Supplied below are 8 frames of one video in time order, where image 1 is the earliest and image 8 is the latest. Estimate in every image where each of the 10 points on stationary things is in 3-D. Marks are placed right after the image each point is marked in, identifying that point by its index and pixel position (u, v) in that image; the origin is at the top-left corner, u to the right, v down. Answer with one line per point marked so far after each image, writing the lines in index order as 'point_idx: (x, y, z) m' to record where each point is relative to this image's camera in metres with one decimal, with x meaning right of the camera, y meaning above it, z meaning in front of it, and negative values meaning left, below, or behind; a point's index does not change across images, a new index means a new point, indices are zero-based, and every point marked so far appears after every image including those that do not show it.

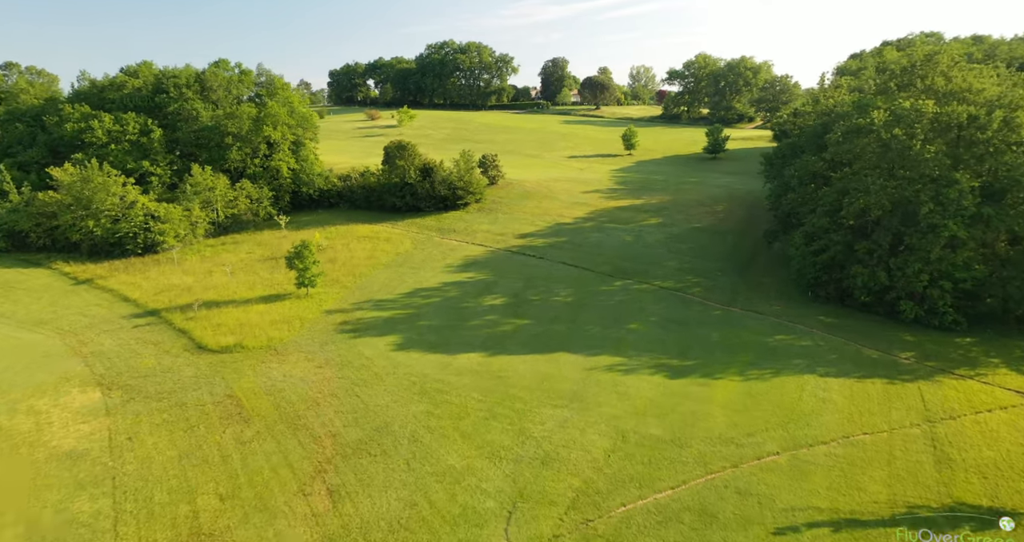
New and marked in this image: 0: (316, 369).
0: (-5.8, -2.9, +16.8) m
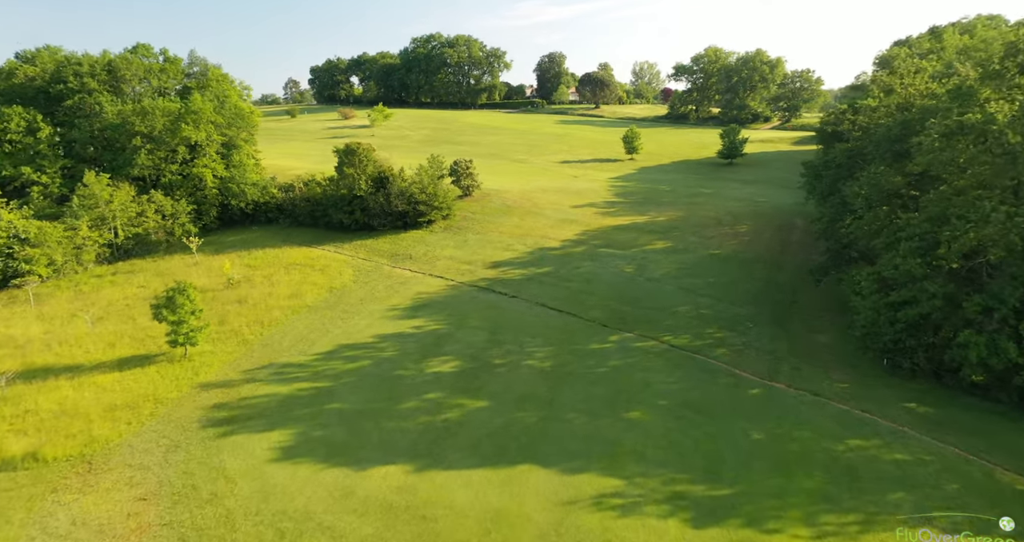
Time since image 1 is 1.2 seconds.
0: (-7.0, -4.4, +10.6) m
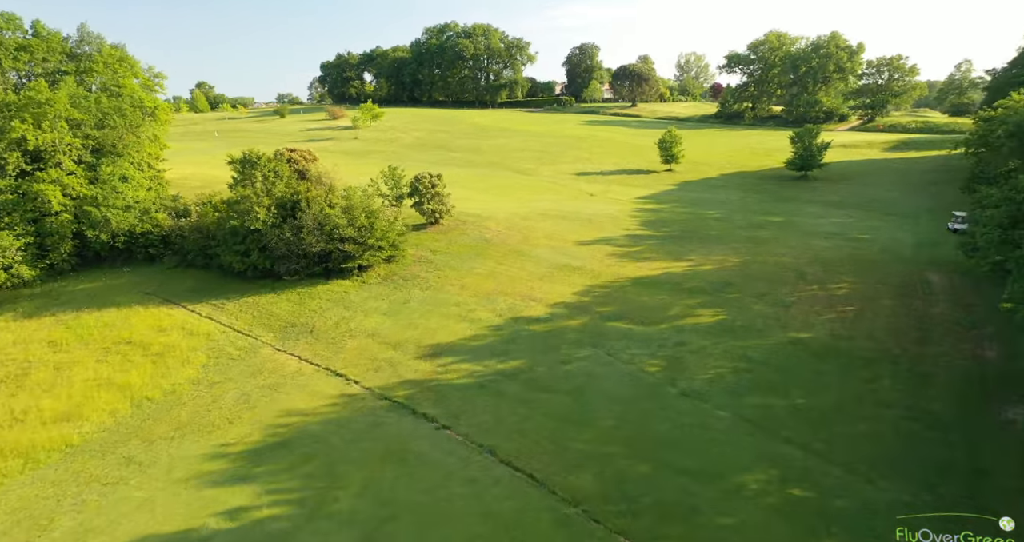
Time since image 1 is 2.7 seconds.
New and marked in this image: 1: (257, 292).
0: (-9.3, -6.5, +1.9) m
1: (-8.0, -0.7, +18.0) m
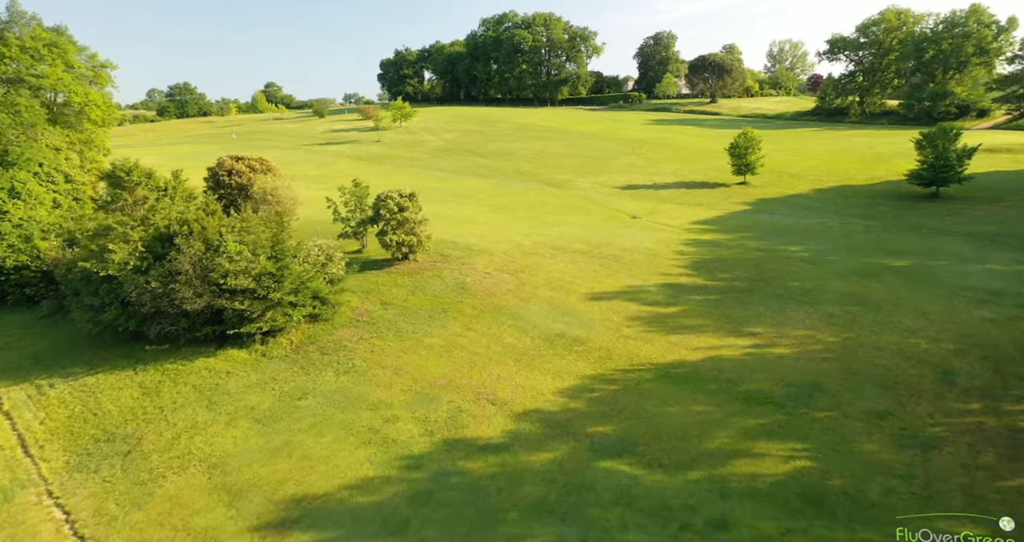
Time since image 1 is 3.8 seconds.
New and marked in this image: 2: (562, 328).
0: (-12.6, -8.0, -3.1) m
1: (-9.0, -2.1, +12.7) m
2: (+1.3, -1.4, +14.4) m
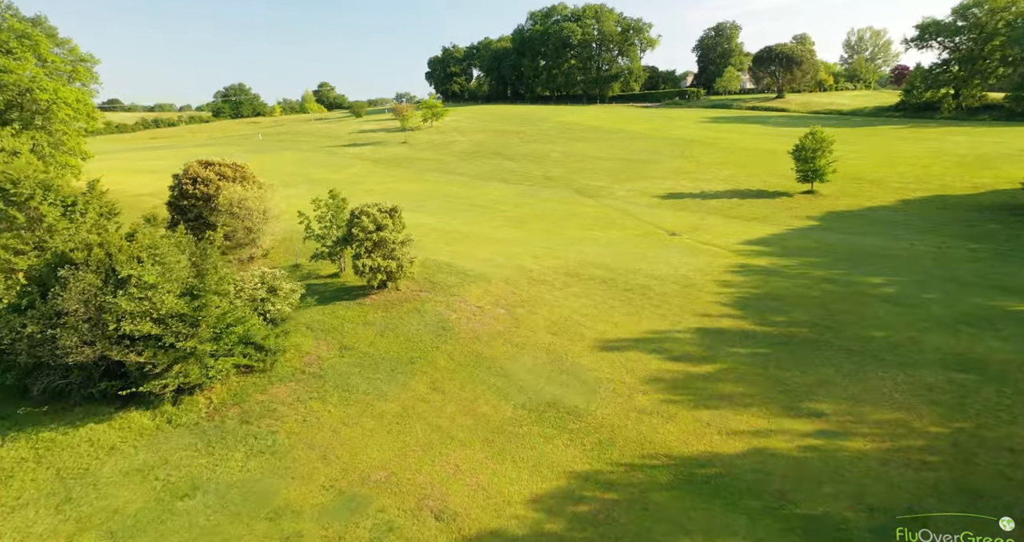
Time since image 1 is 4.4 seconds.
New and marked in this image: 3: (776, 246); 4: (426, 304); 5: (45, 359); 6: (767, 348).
0: (-14.7, -8.6, -5.1) m
1: (-9.5, -2.9, +10.2) m
2: (+0.9, -2.3, +11.0) m
3: (+9.2, +1.0, +19.9) m
4: (-2.2, -0.8, +14.7) m
5: (-8.3, -1.6, +10.2) m
6: (+5.7, -1.7, +12.6) m
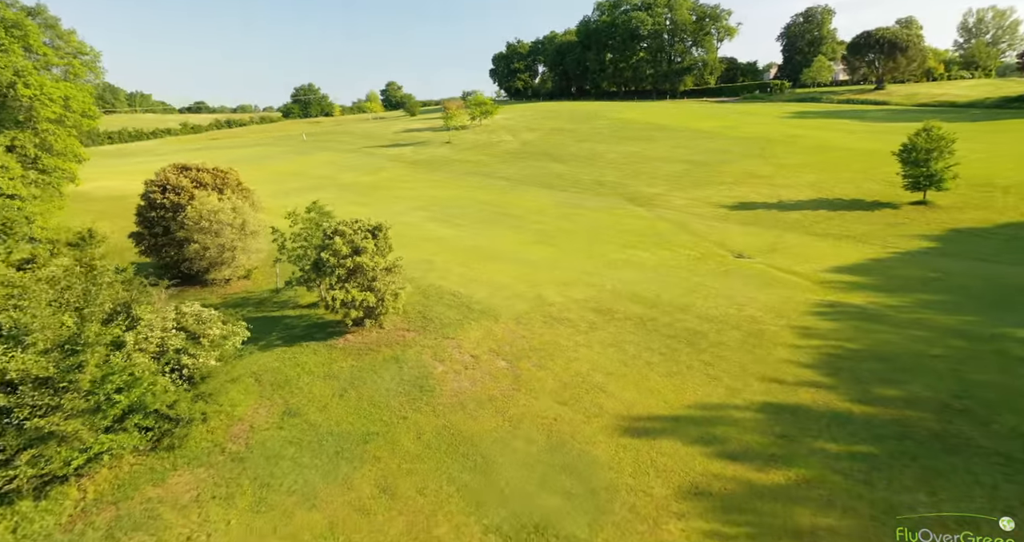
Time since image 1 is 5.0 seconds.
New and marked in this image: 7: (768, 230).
0: (-17.1, -9.1, -6.5) m
1: (-9.9, -3.4, +8.1) m
2: (+0.5, -3.1, +7.6) m
3: (+10.0, 0.0, +15.4) m
4: (-2.0, -1.6, +11.6) m
5: (-8.7, -2.2, +7.9) m
6: (+5.5, -2.6, +8.6) m
7: (+9.0, +1.7, +19.7) m
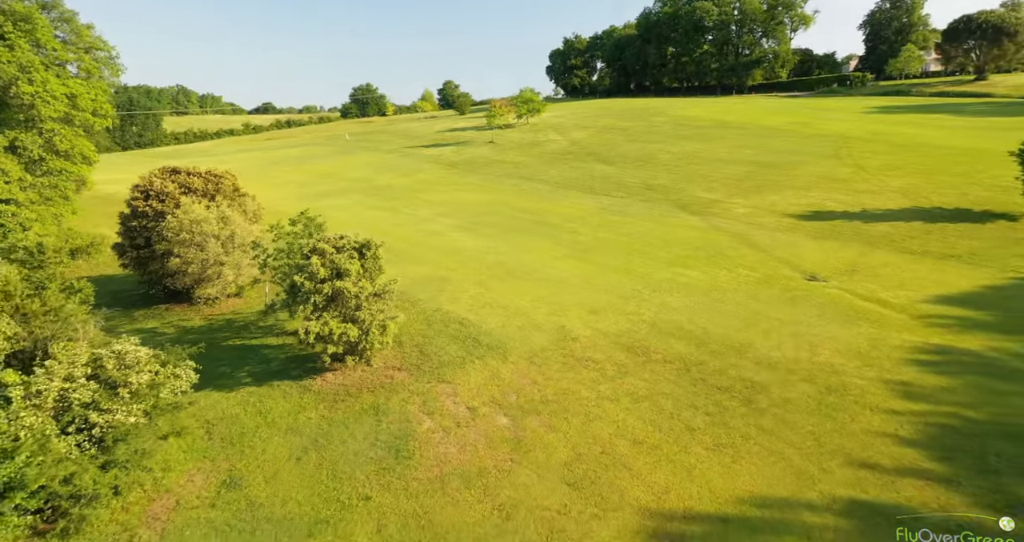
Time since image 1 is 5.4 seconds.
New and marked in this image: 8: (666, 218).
0: (-18.8, -9.4, -6.9) m
1: (-10.2, -3.8, +6.8) m
2: (+0.2, -3.7, +5.2) m
3: (+10.4, -0.8, +12.1) m
4: (-1.9, -2.1, +9.5) m
5: (-8.9, -2.6, +6.5) m
6: (+5.2, -3.3, +5.7) m
7: (+9.9, +1.0, +16.5) m
8: (+5.3, +1.9, +19.2) m
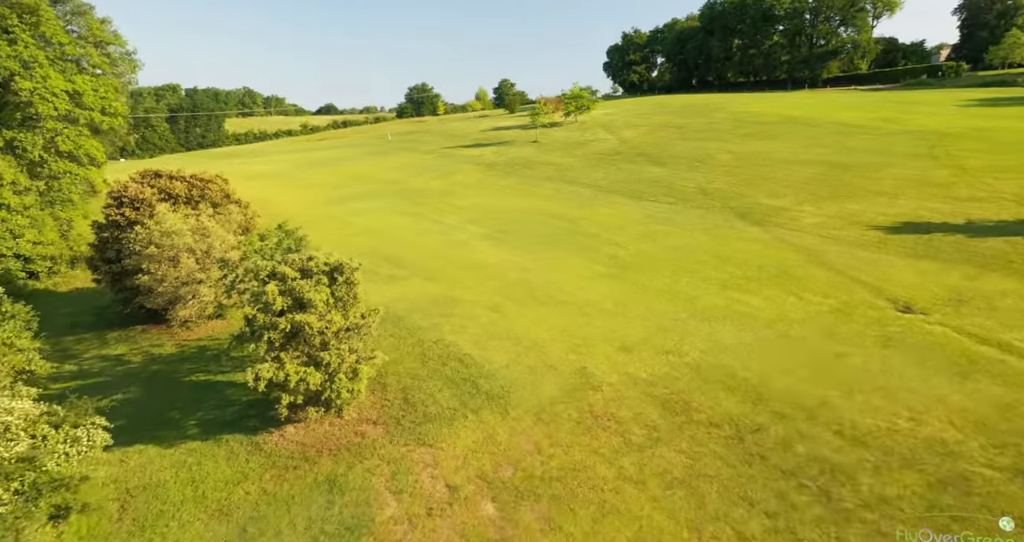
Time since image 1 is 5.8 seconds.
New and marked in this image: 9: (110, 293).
0: (-20.6, -9.5, -7.2) m
1: (-10.5, -4.1, +5.7) m
2: (-0.4, -4.2, +3.1) m
3: (+10.6, -1.5, +8.8) m
4: (-2.0, -2.6, +7.5) m
5: (-9.3, -3.0, +5.2) m
6: (+4.7, -3.9, +3.1) m
7: (+10.5, +0.3, +13.3) m
8: (+6.2, +1.3, +16.4) m
9: (-9.6, -0.5, +13.7) m
